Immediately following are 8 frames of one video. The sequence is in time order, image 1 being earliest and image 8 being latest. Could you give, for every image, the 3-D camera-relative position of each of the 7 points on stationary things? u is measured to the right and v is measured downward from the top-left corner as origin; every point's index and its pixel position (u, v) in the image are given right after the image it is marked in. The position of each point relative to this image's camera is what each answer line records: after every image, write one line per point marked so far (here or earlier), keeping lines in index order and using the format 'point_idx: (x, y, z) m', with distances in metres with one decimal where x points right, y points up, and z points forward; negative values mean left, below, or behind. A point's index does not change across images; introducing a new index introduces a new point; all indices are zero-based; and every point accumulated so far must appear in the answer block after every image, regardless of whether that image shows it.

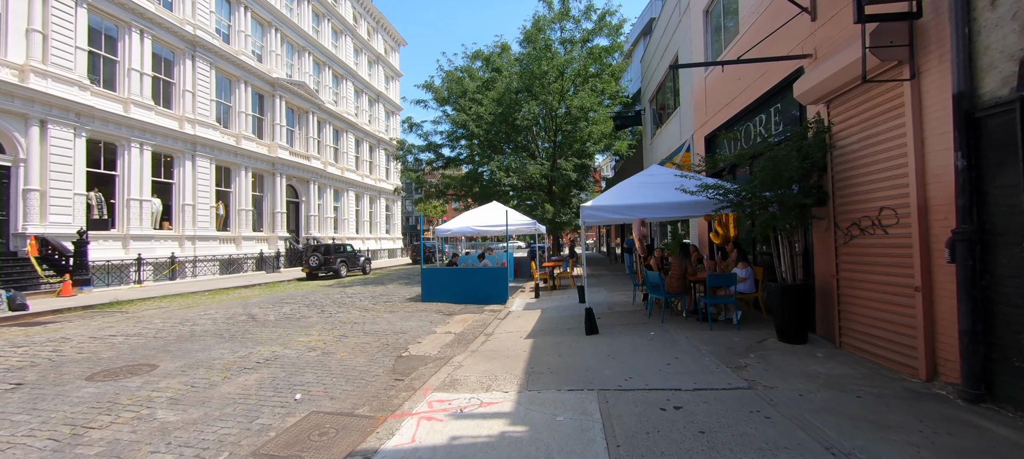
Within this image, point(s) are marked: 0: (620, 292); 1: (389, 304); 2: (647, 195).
0: (+3.0, -1.8, +10.8) m
1: (-3.7, -2.2, +11.5) m
2: (+2.6, +0.7, +7.3) m
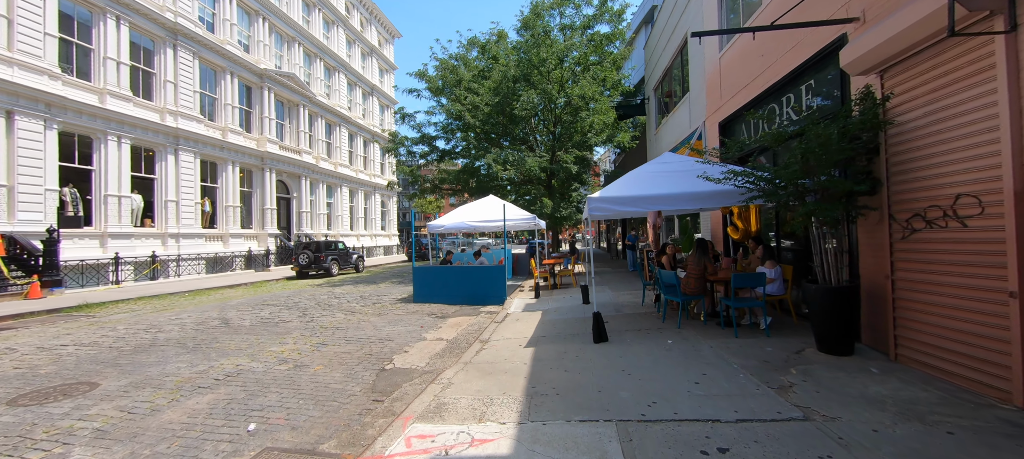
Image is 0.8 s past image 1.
0: (+3.0, -1.6, +10.1) m
1: (-3.7, -2.1, +10.7) m
2: (+2.6, +0.8, +6.5) m
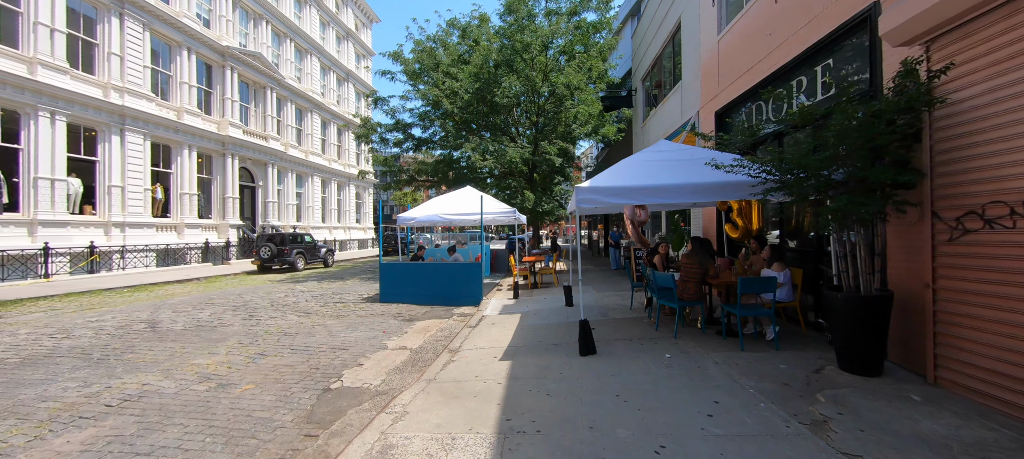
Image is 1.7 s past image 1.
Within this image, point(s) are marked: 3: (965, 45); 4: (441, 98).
0: (+2.4, -1.5, +9.3) m
1: (-4.3, -1.9, +9.6) m
2: (+2.2, +0.8, +5.7) m
3: (+4.2, +1.7, +3.6) m
4: (-3.1, +5.7, +16.8) m
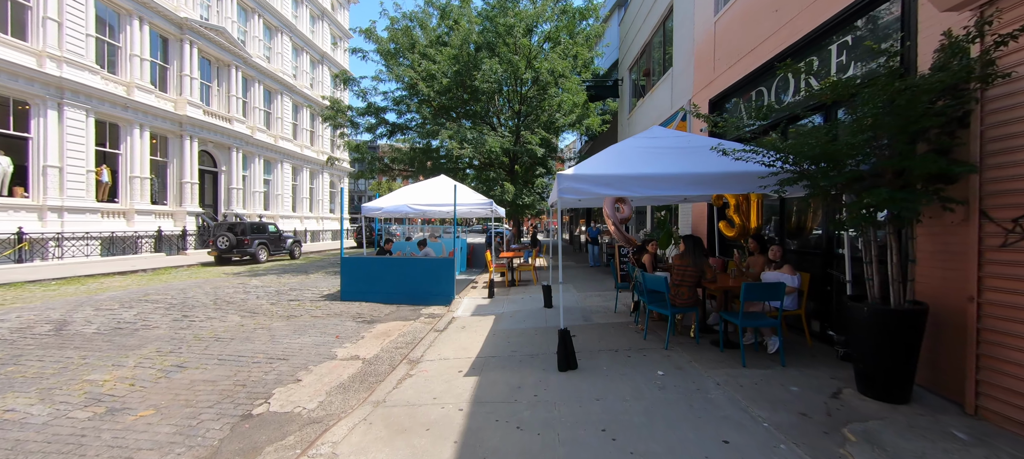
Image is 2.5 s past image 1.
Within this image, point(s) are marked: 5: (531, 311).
0: (+1.9, -1.4, +8.6) m
1: (-4.9, -1.7, +8.6) m
2: (+1.9, +0.9, +5.0) m
3: (+3.9, +1.7, +3.0) m
4: (-3.9, +6.0, +15.7) m
5: (+0.4, -1.6, +7.7) m
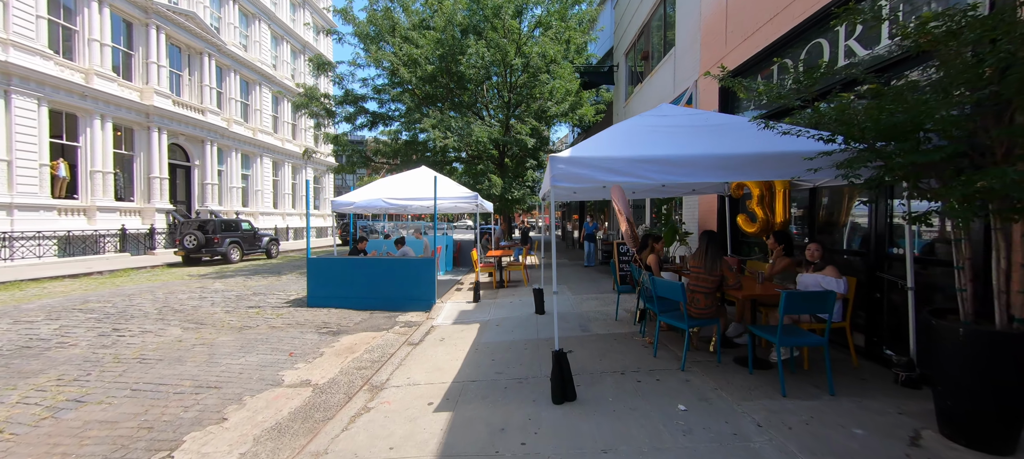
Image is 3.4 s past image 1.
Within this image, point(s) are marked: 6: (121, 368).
0: (+1.6, -1.4, +7.7) m
1: (-5.2, -1.6, +7.6) m
2: (+1.7, +0.9, +4.1) m
3: (+3.8, +1.7, +2.1) m
4: (-4.3, +6.2, +14.6) m
5: (+0.1, -1.6, +6.8) m
6: (-4.8, -1.7, +4.8) m
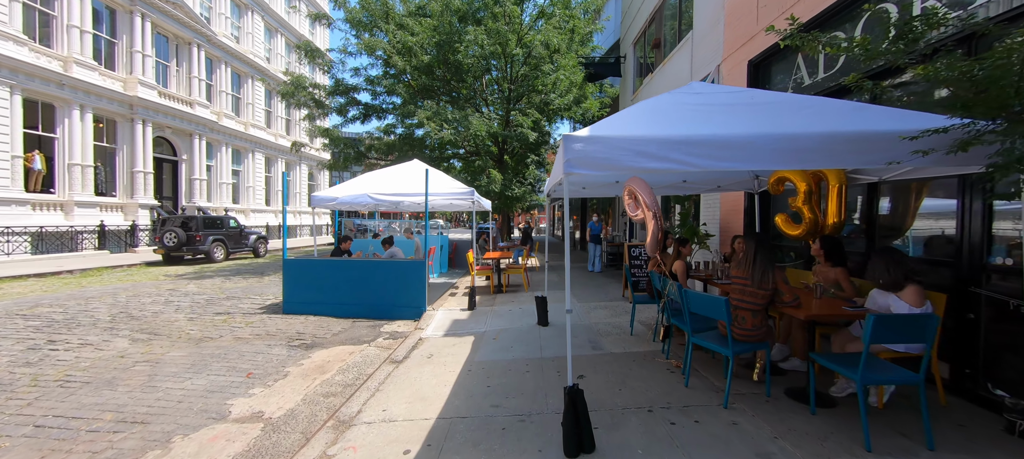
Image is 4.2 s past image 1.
0: (+1.6, -1.4, +6.9) m
1: (-5.2, -1.6, +6.7) m
2: (+1.7, +0.9, +3.2) m
3: (+3.8, +1.7, +1.3) m
4: (-4.3, +6.2, +13.8) m
5: (+0.1, -1.6, +5.9) m
6: (-4.8, -1.6, +3.9) m
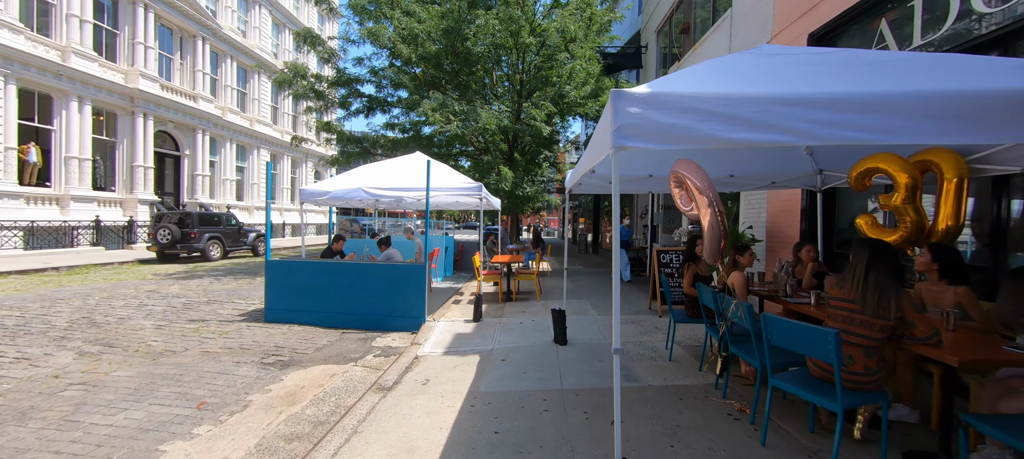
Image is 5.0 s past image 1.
0: (+1.8, -1.4, +6.0) m
1: (-5.0, -1.5, +5.9) m
2: (+1.8, +0.9, +2.3) m
3: (+3.9, +1.7, +0.3) m
4: (-3.8, +6.2, +13.0) m
5: (+0.3, -1.6, +5.0) m
6: (-4.7, -1.6, +3.1) m
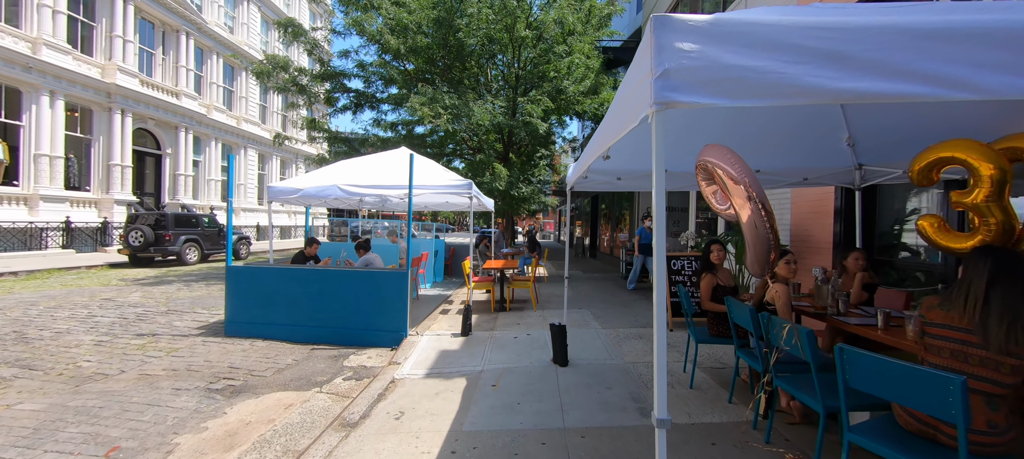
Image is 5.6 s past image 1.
0: (+1.7, -1.4, +5.3) m
1: (-5.1, -1.6, +5.1) m
2: (+1.8, +0.9, +1.6) m
3: (+3.9, +1.6, -0.4) m
4: (-4.0, +6.1, +12.3) m
5: (+0.2, -1.6, +4.3) m
6: (-4.7, -1.6, +2.3) m
